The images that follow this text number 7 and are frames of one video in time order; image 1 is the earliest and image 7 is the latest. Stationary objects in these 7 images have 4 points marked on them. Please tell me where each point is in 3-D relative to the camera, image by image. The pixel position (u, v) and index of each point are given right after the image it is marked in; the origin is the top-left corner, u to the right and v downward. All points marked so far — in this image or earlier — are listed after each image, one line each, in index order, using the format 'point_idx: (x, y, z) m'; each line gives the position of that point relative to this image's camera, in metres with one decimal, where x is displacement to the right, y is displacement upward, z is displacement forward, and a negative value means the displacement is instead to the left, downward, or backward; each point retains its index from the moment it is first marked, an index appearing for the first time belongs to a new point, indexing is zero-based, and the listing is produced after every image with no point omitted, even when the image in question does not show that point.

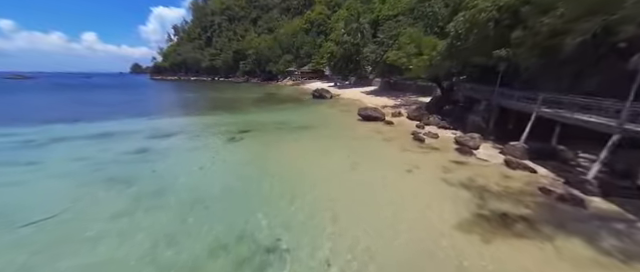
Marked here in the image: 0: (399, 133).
0: (+5.3, +0.1, +14.5) m
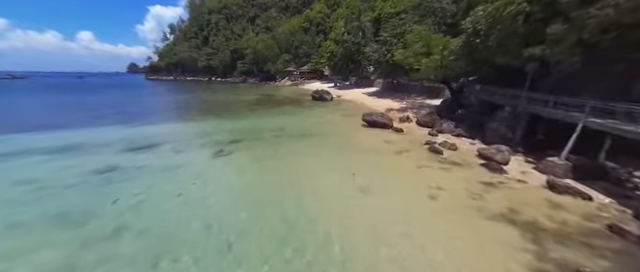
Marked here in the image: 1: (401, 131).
0: (+5.4, -0.5, +12.8) m
1: (+5.6, +0.3, +14.9) m
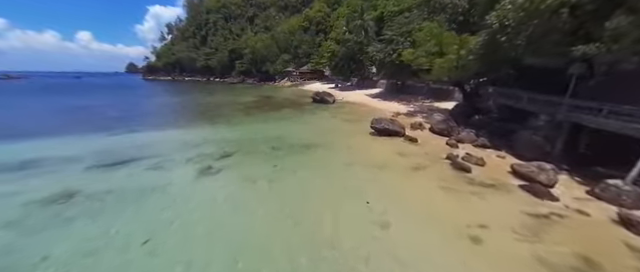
0: (+5.6, -1.1, +11.2) m
1: (+5.9, -0.3, +13.2) m
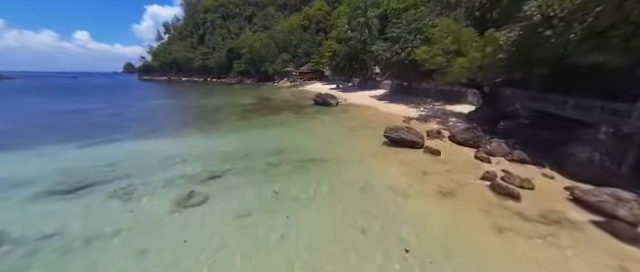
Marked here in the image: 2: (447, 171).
0: (+6.0, -1.7, +9.3) m
1: (+6.2, -1.0, +11.3) m
2: (+5.9, -1.5, +9.9) m
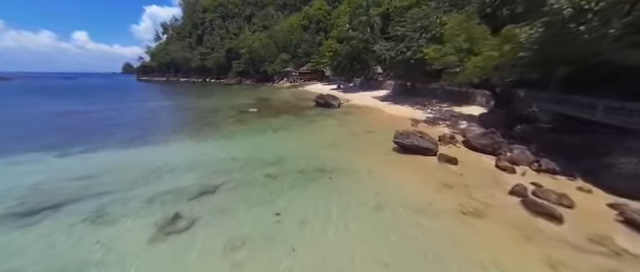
0: (+6.2, -2.1, +8.2) m
1: (+6.5, -1.3, +10.2) m
2: (+6.1, -1.8, +8.8) m
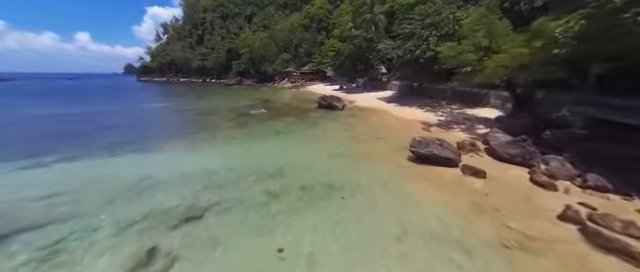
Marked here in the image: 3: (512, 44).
0: (+6.5, -2.4, +6.9) m
1: (+6.8, -1.7, +8.9) m
2: (+6.4, -2.2, +7.5) m
3: (+11.0, +5.3, +12.4) m
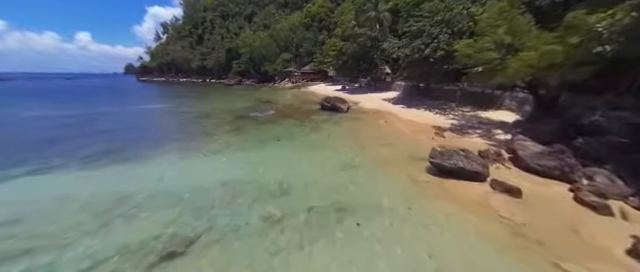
0: (+6.8, -2.9, +5.6) m
1: (+7.1, -2.1, +7.6) m
2: (+6.7, -2.6, +6.2) m
3: (+11.3, +4.9, +11.1) m
